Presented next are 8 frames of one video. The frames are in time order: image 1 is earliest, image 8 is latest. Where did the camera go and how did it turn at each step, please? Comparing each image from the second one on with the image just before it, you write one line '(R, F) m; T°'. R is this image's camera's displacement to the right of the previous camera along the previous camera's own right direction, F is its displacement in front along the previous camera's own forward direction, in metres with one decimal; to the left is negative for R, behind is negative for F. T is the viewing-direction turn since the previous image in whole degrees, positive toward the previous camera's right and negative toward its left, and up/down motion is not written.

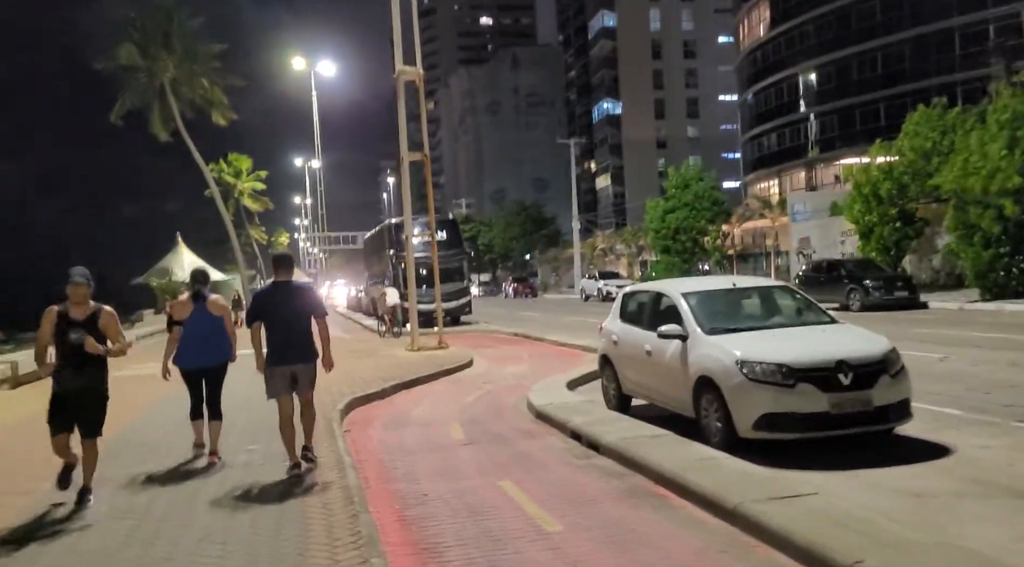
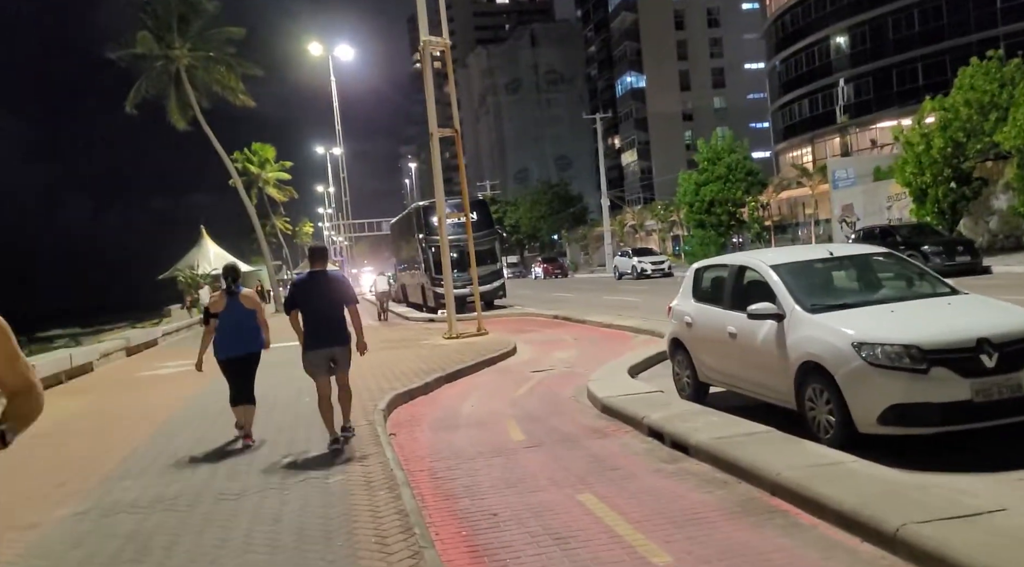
(-0.4, +1.1) m; -2°
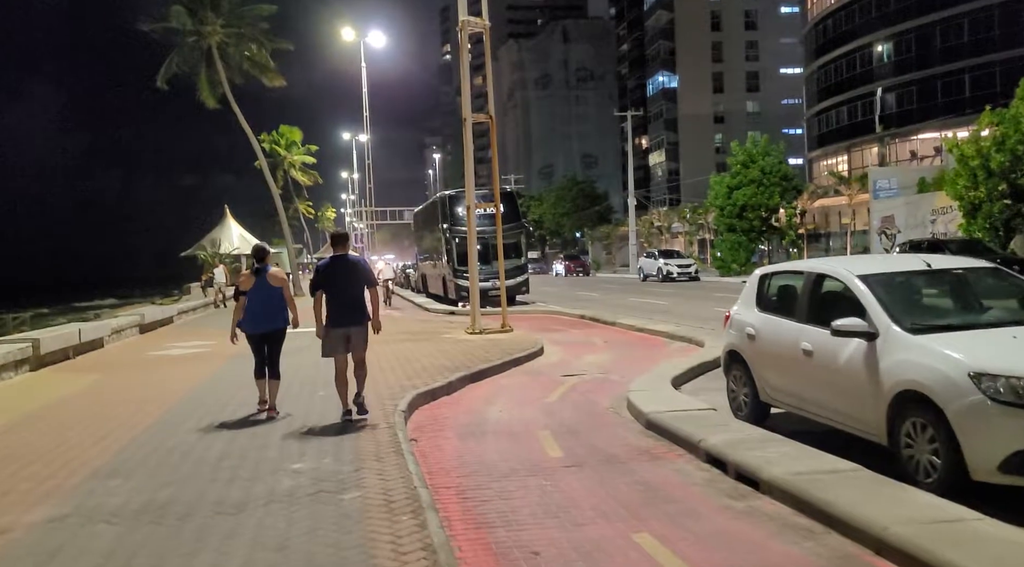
(-0.3, +0.9) m; -1°
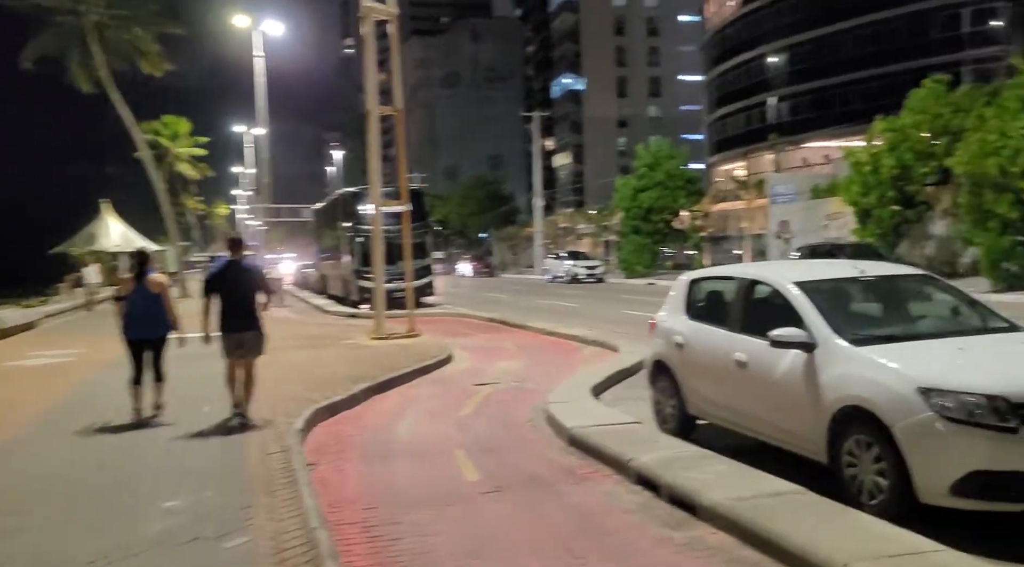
(-0.1, +0.7) m; +7°
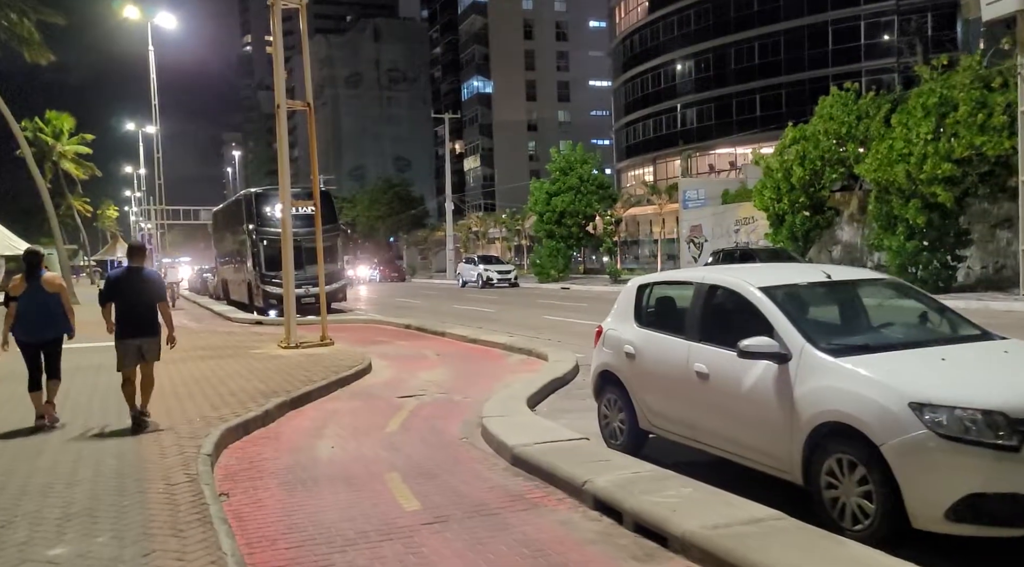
(-0.2, +0.7) m; +6°
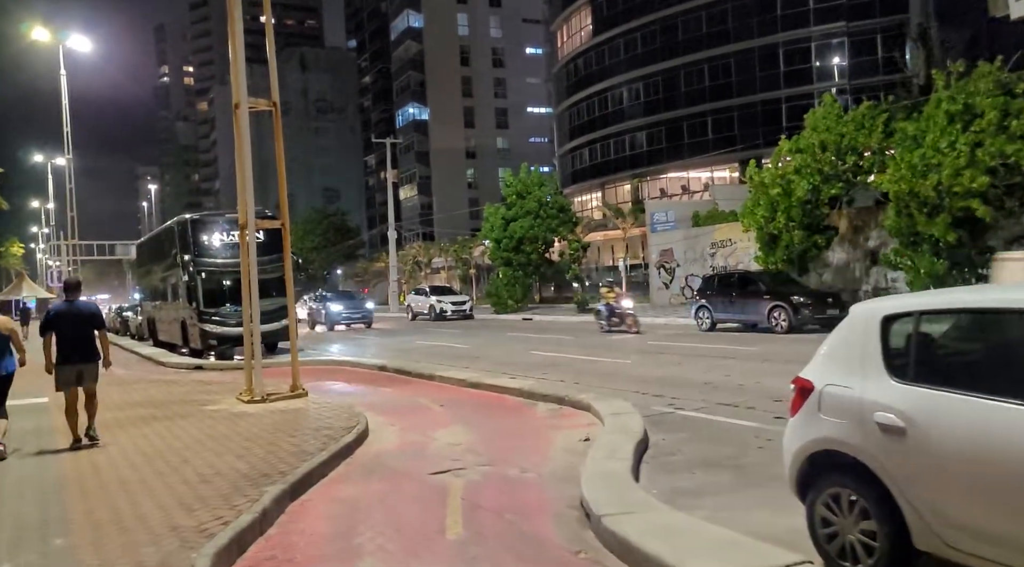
(-1.4, +2.7) m; +5°
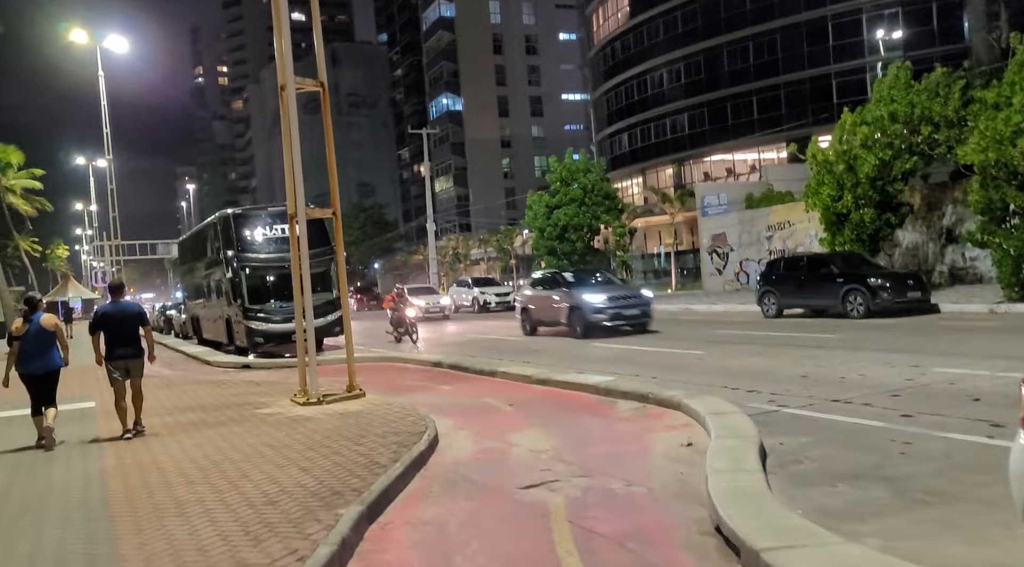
(-0.6, +1.0) m; -2°
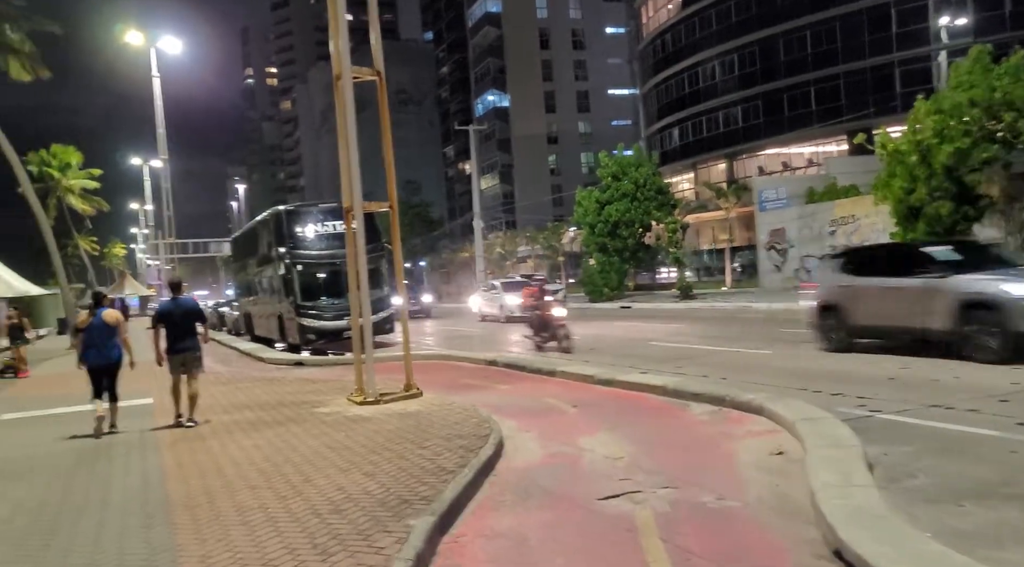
(-0.3, +0.5) m; -3°
